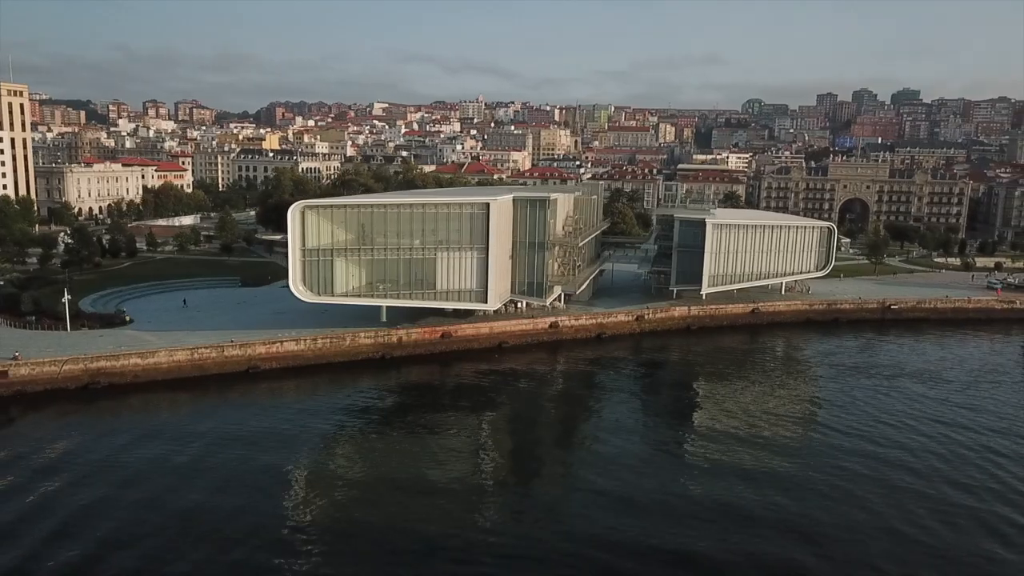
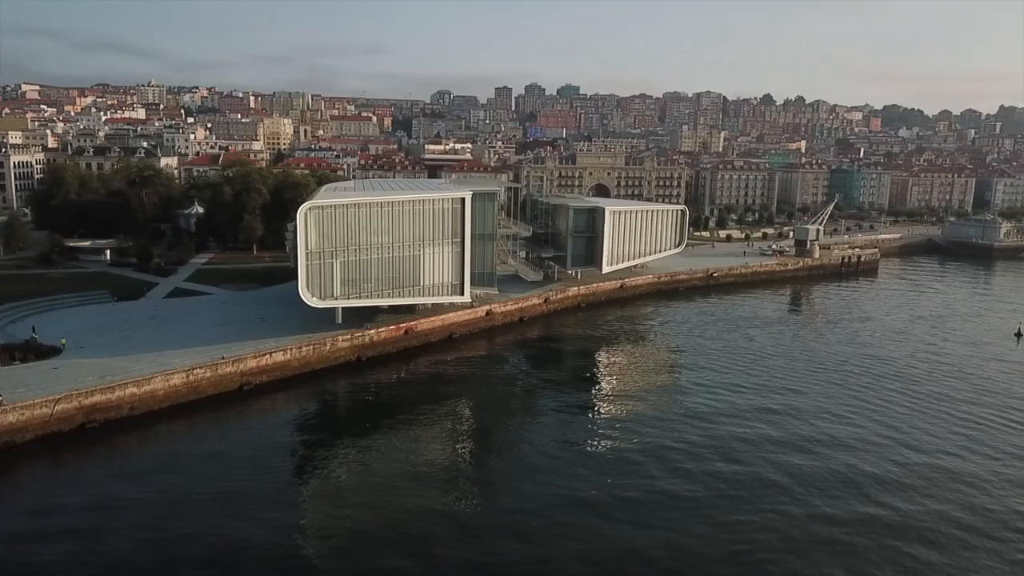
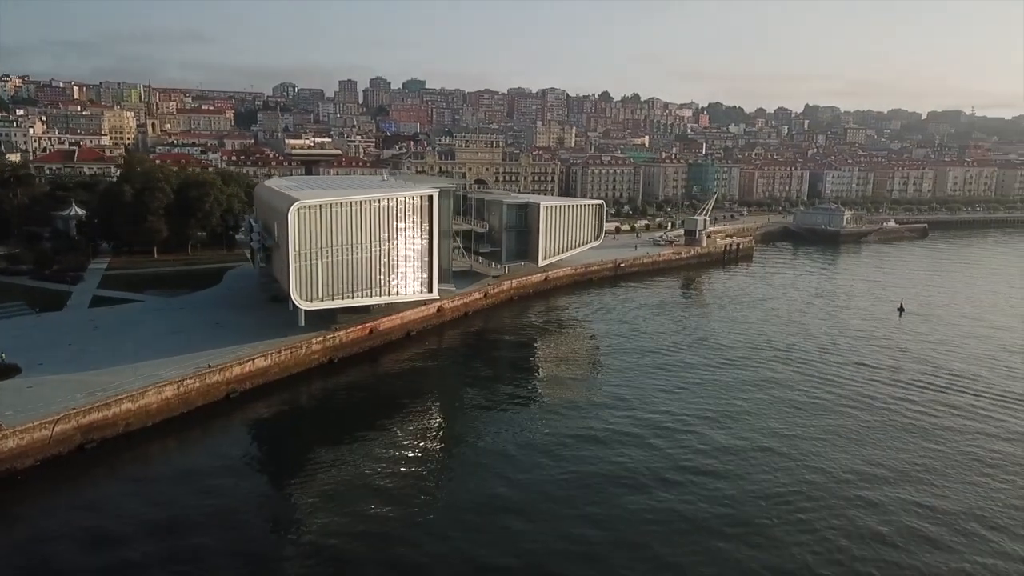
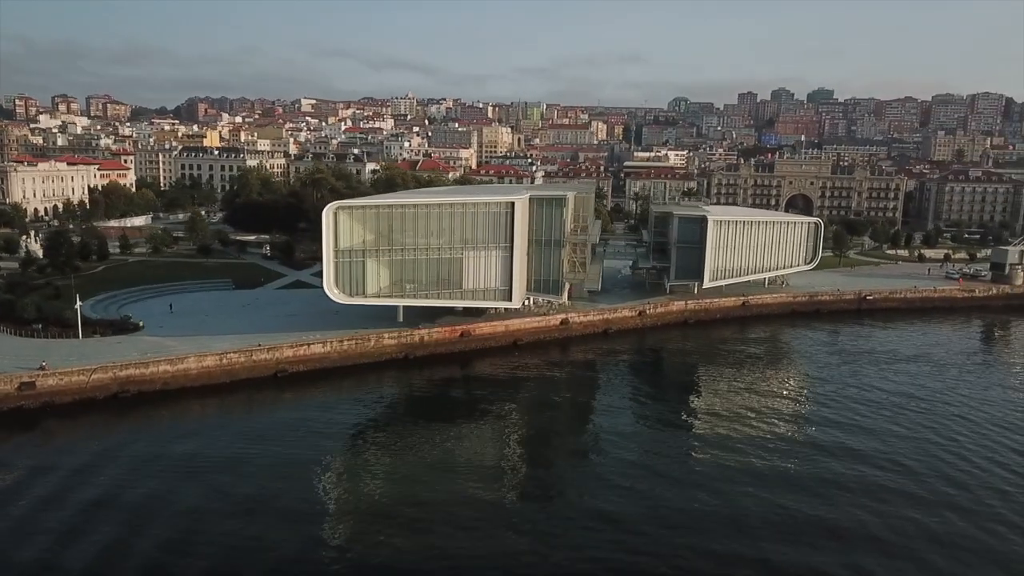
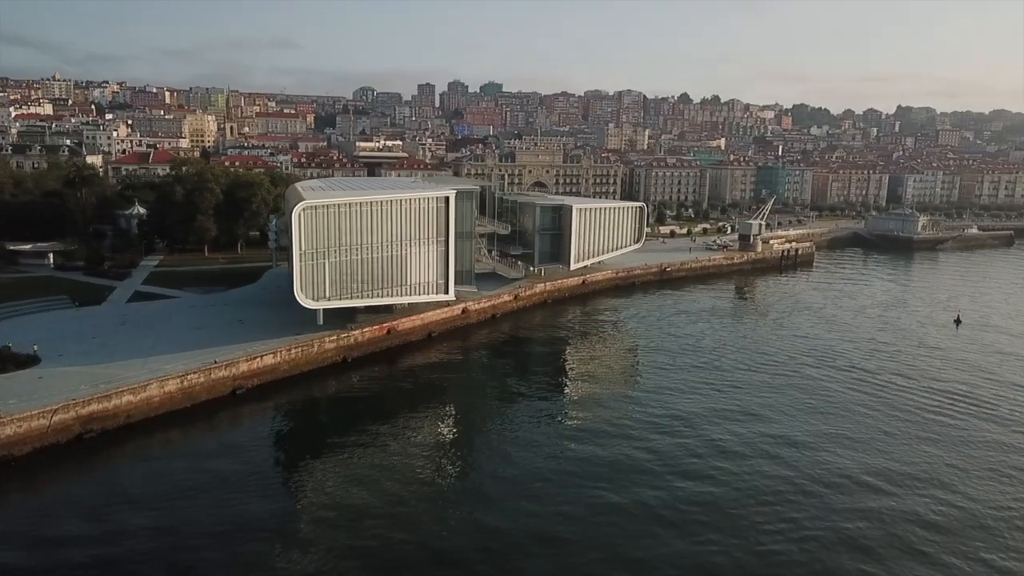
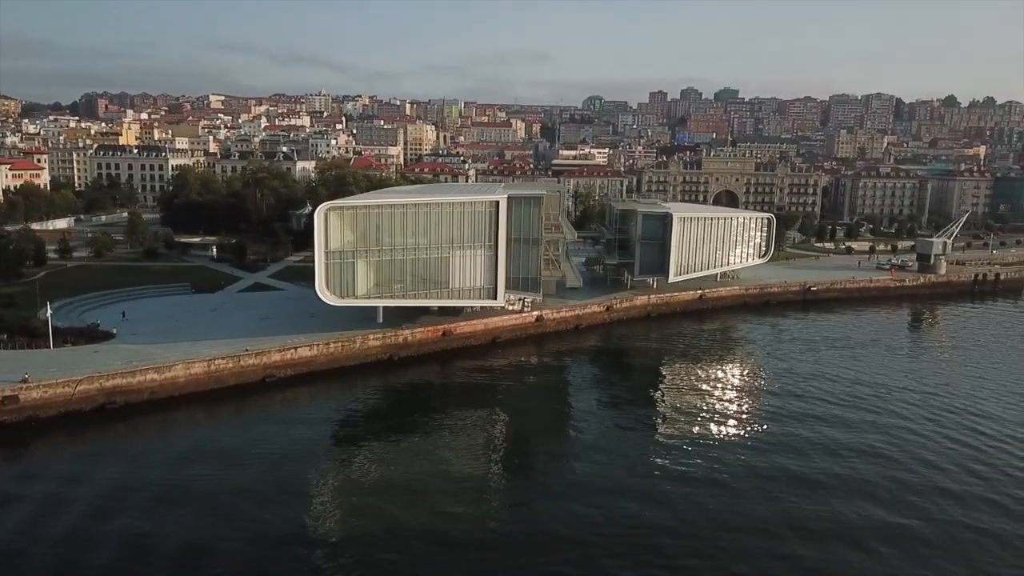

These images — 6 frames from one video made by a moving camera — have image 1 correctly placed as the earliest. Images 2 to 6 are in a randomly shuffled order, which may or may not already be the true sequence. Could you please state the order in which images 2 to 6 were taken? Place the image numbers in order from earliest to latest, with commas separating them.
4, 6, 2, 5, 3
